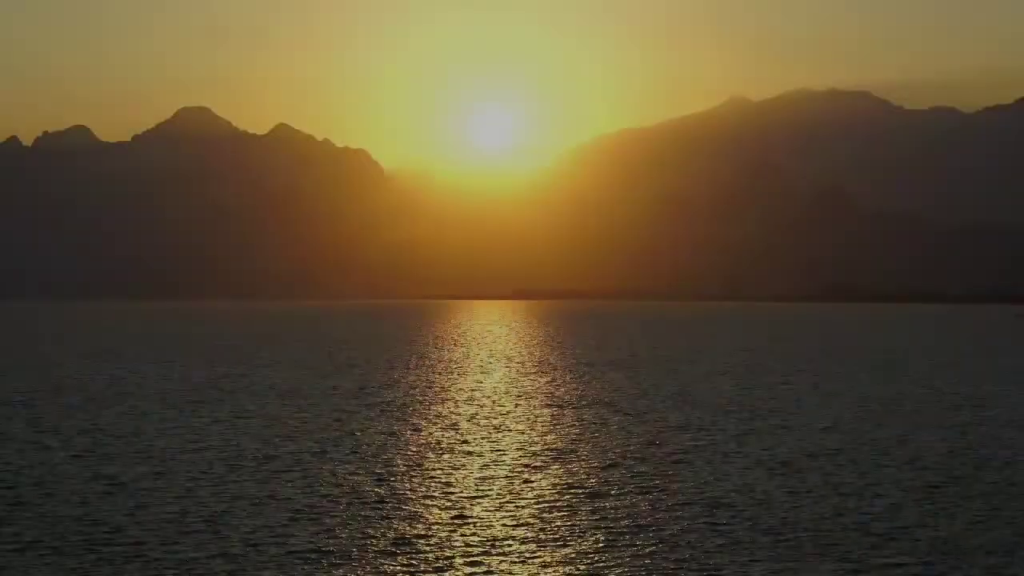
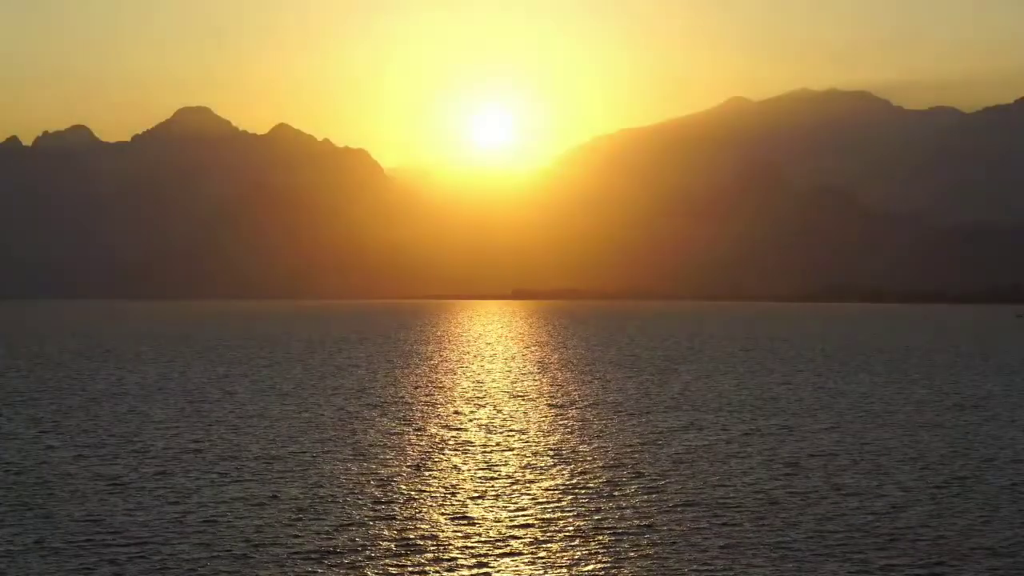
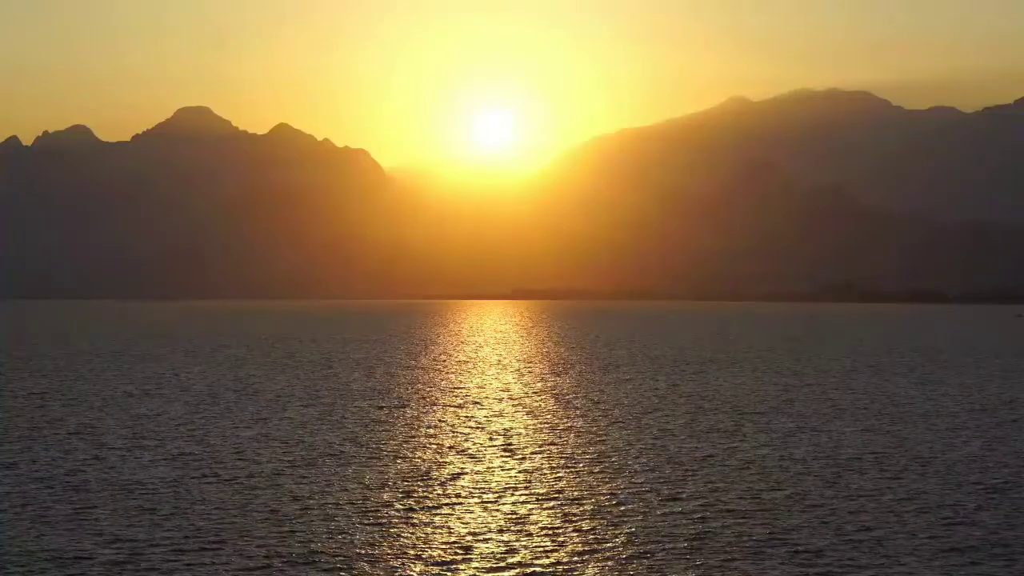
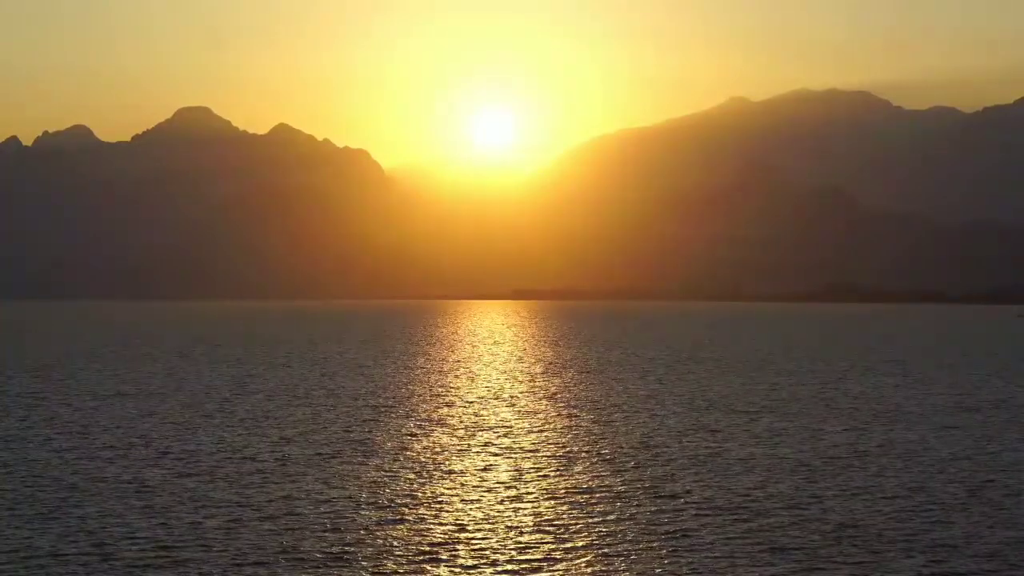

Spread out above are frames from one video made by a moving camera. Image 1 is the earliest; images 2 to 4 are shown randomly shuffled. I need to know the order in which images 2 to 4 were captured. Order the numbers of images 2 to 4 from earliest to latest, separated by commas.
2, 4, 3
